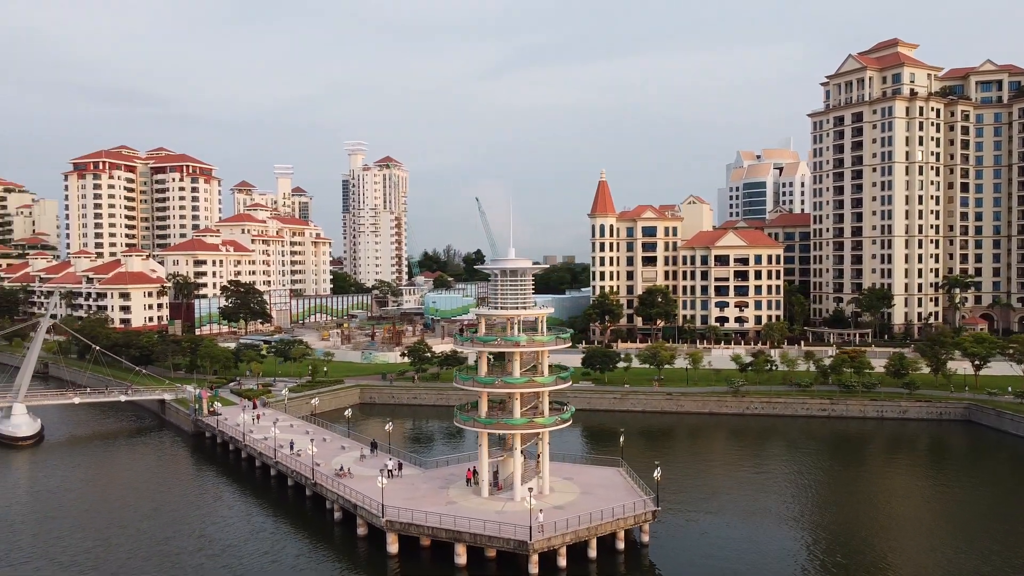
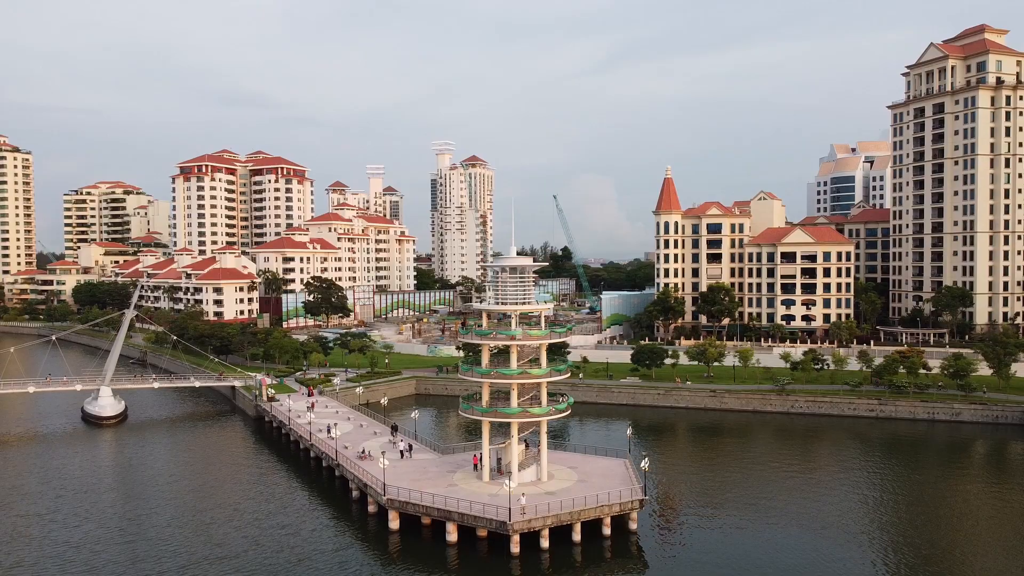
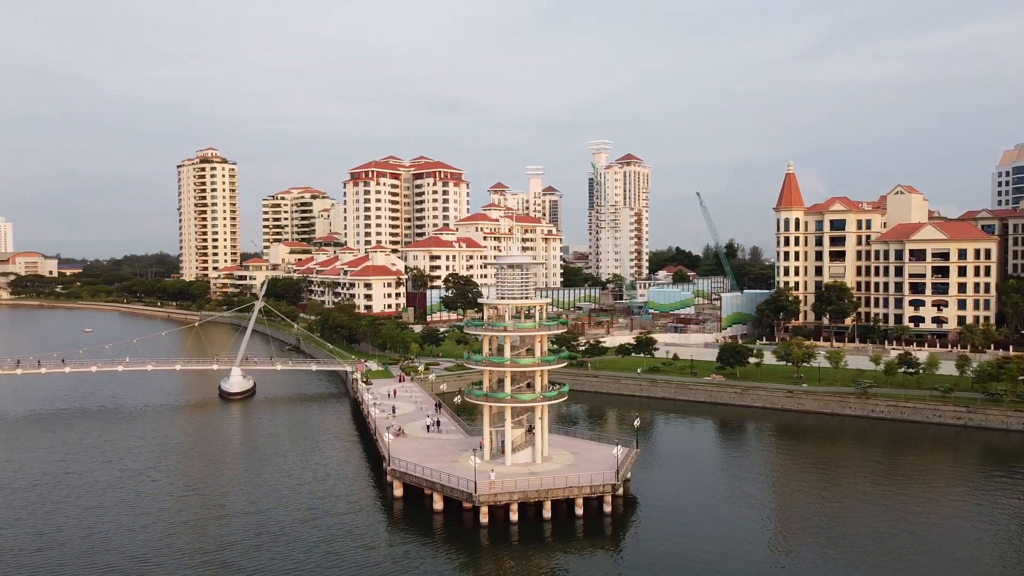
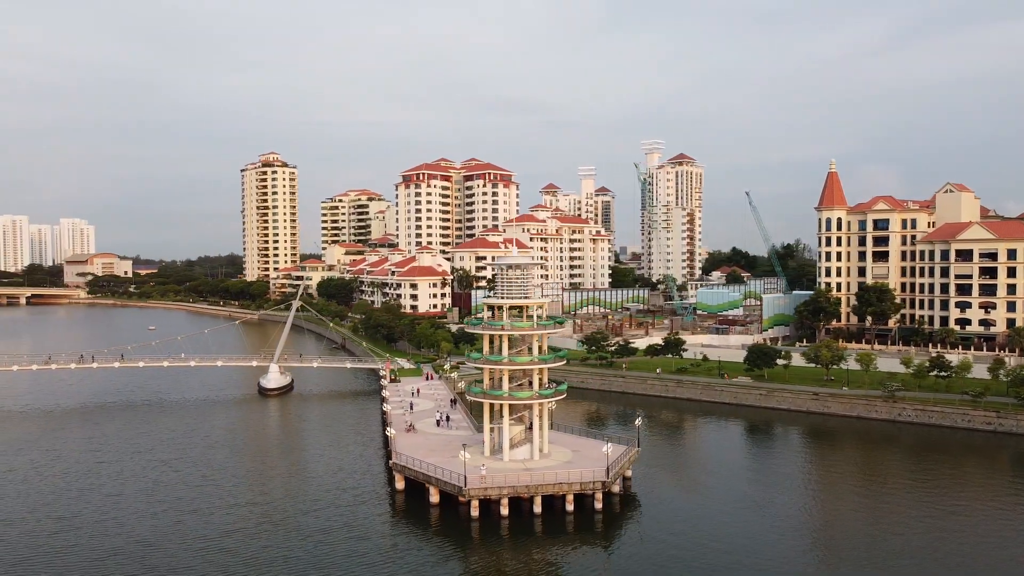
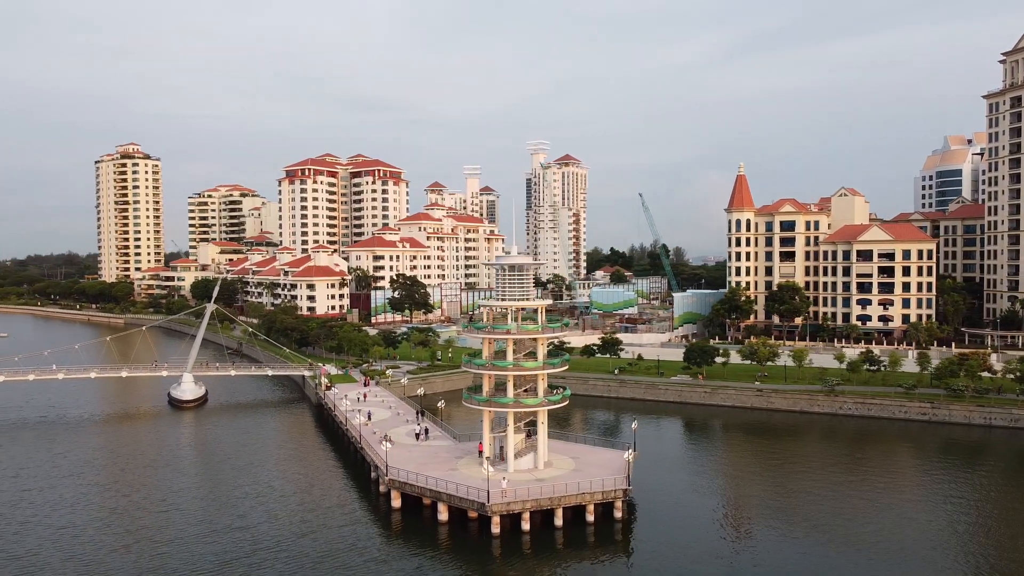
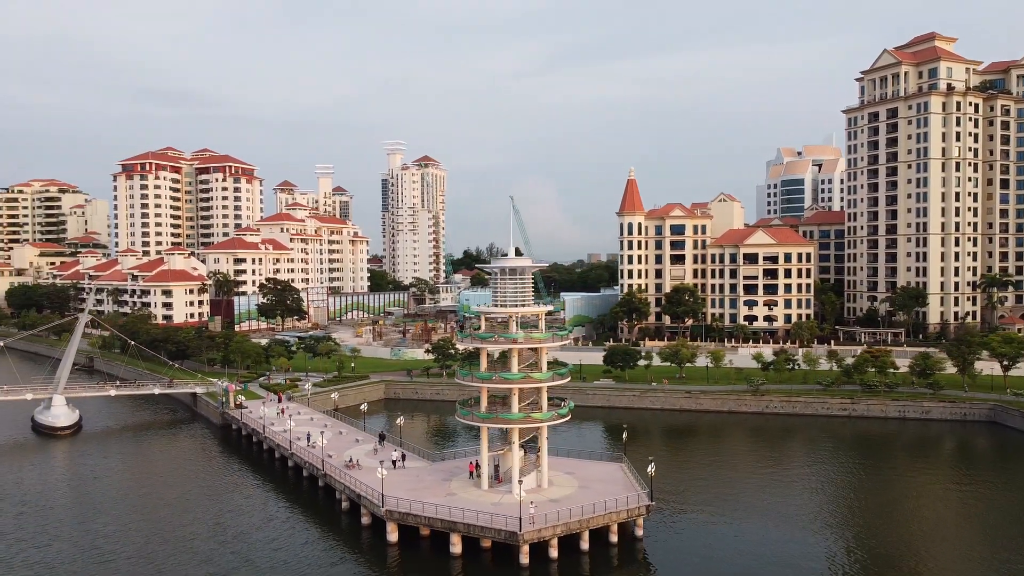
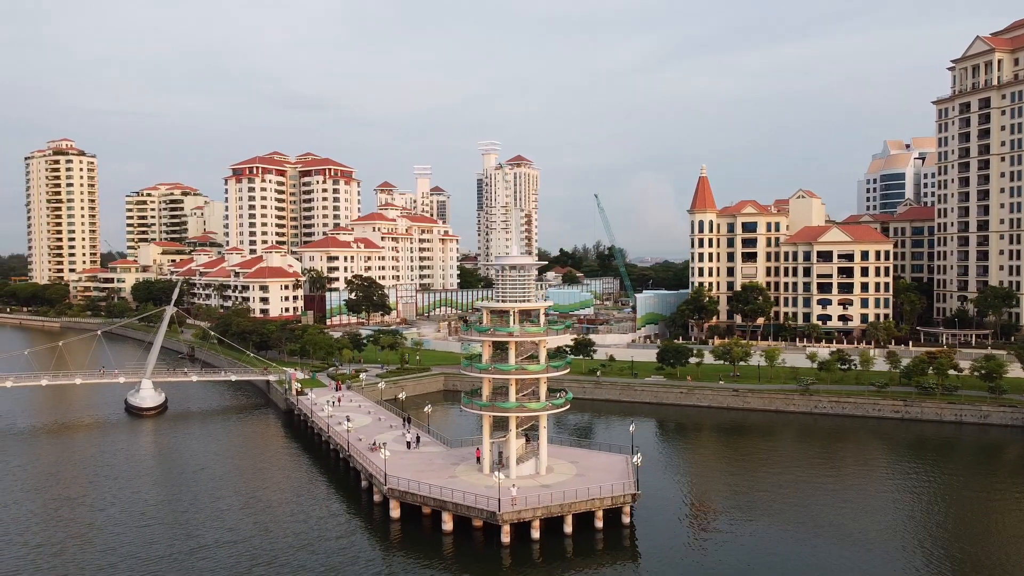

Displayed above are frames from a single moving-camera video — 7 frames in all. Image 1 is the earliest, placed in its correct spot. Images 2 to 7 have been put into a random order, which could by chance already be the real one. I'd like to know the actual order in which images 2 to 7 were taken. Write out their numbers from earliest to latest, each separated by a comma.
6, 2, 7, 5, 3, 4
